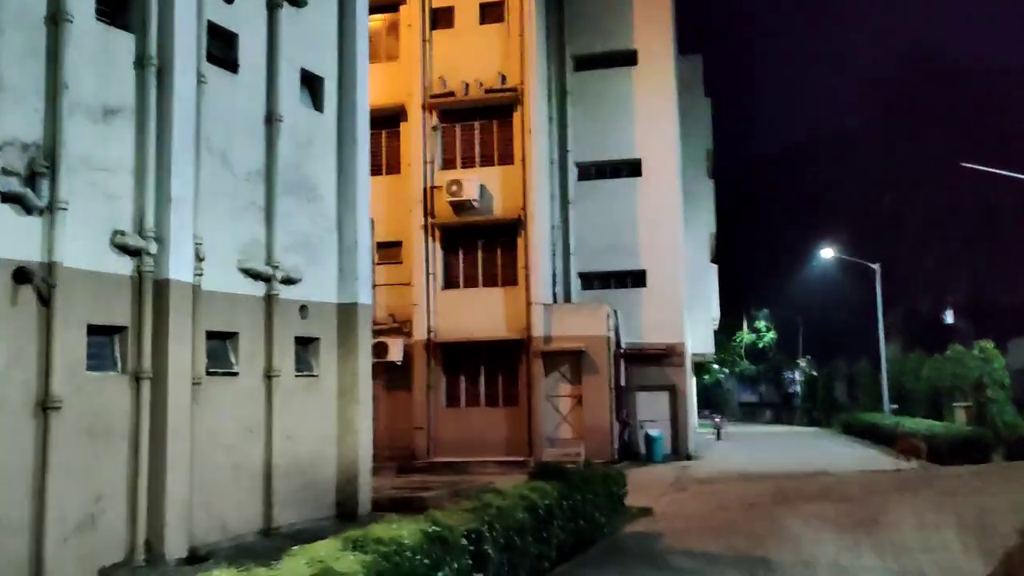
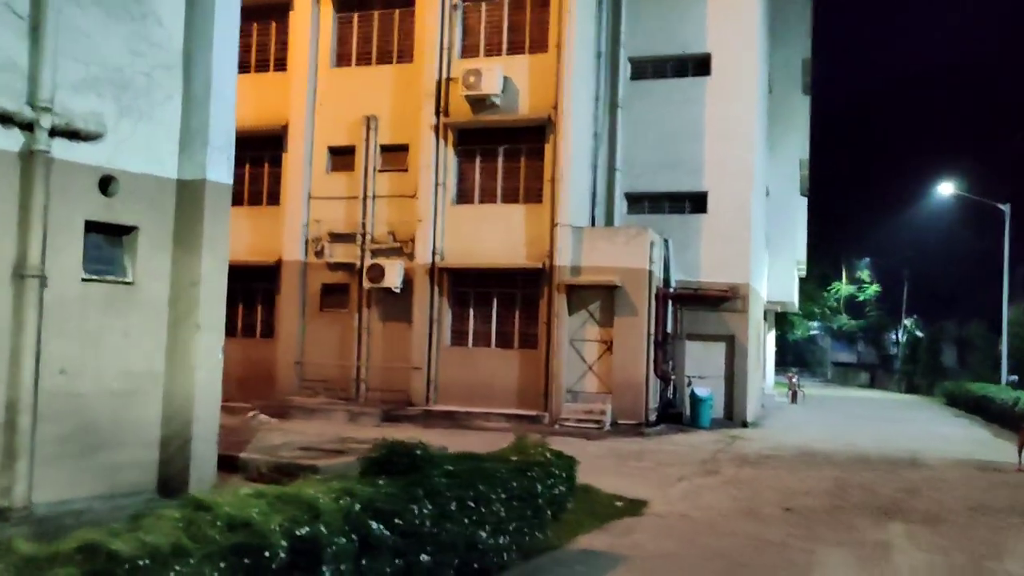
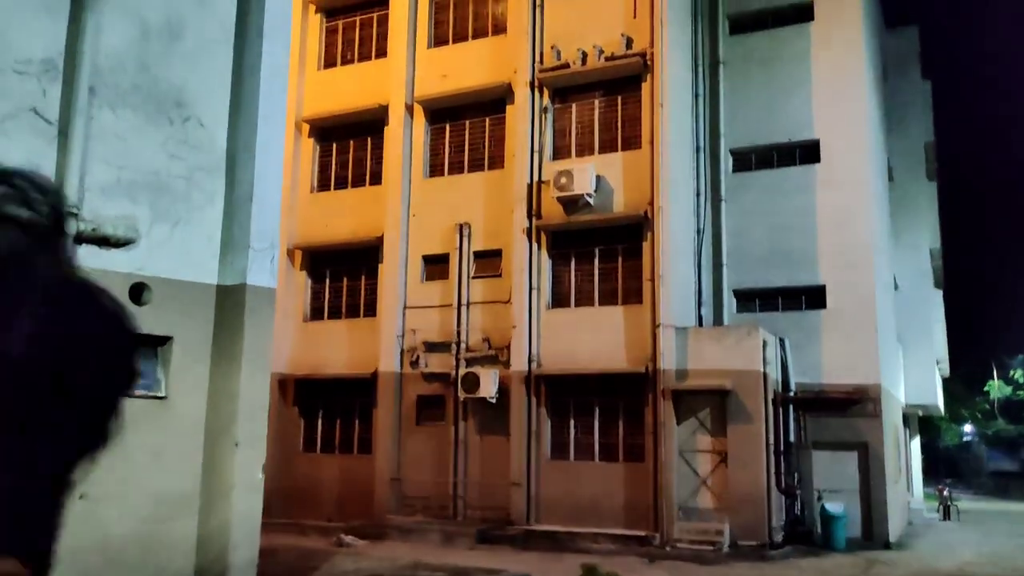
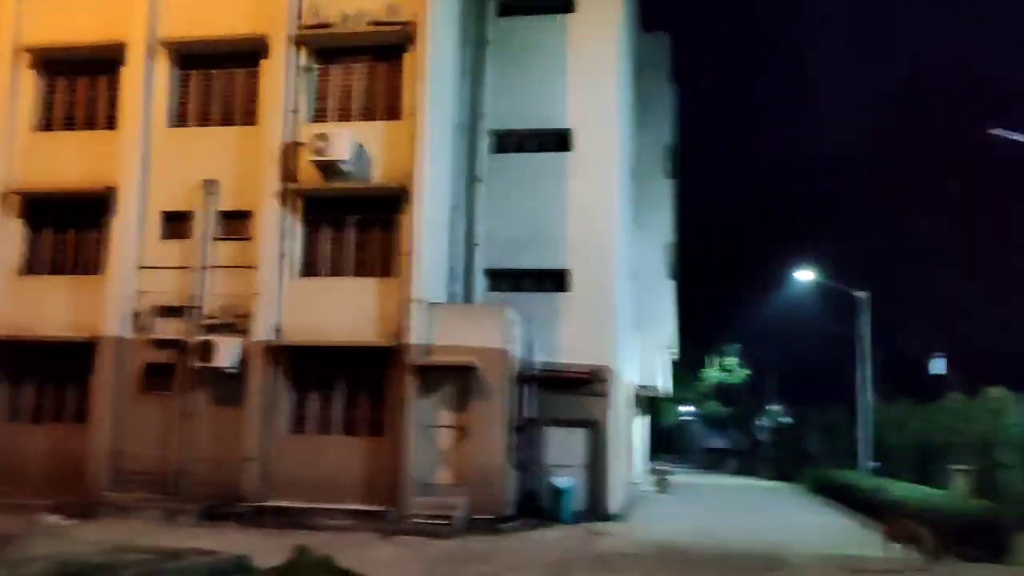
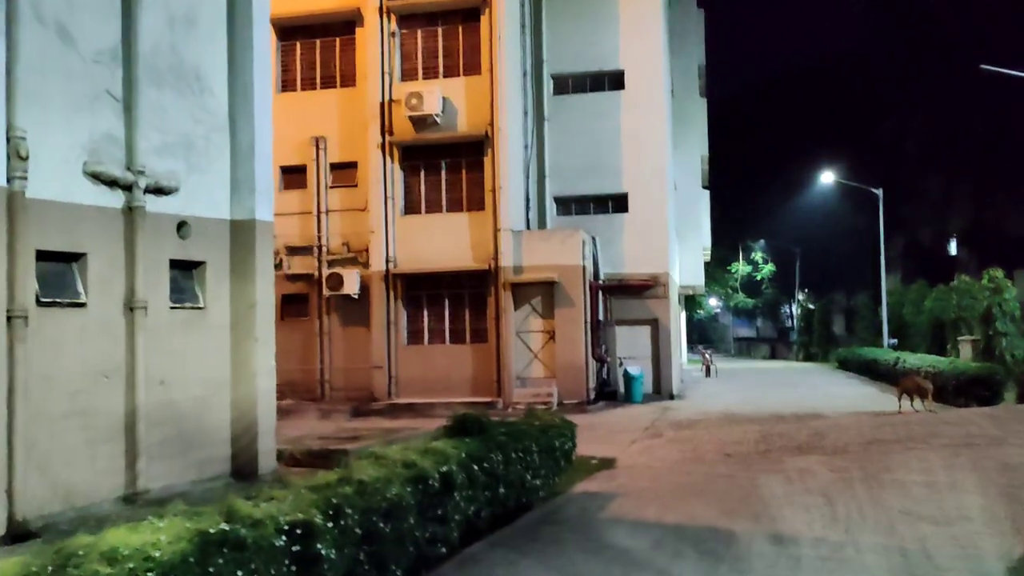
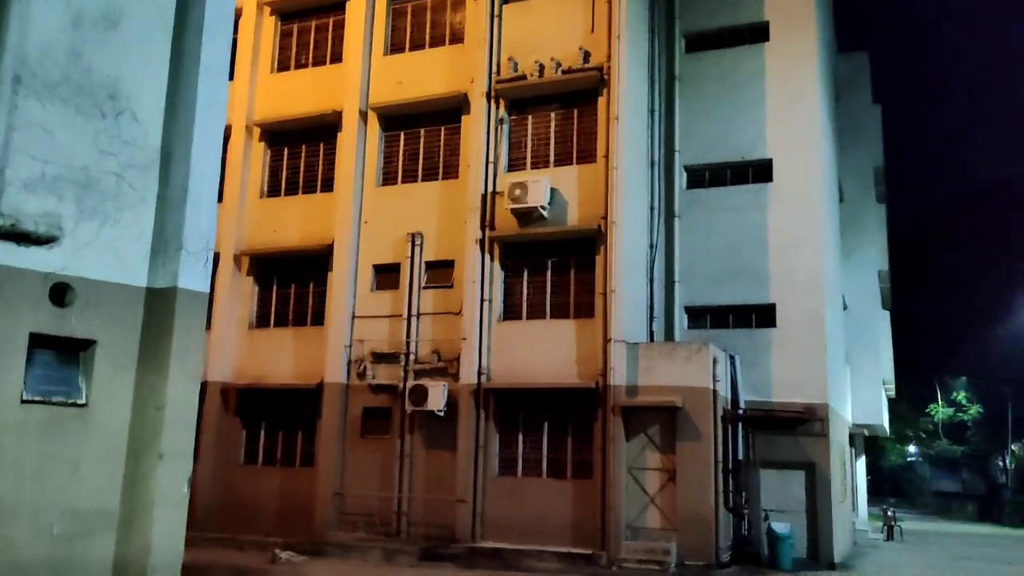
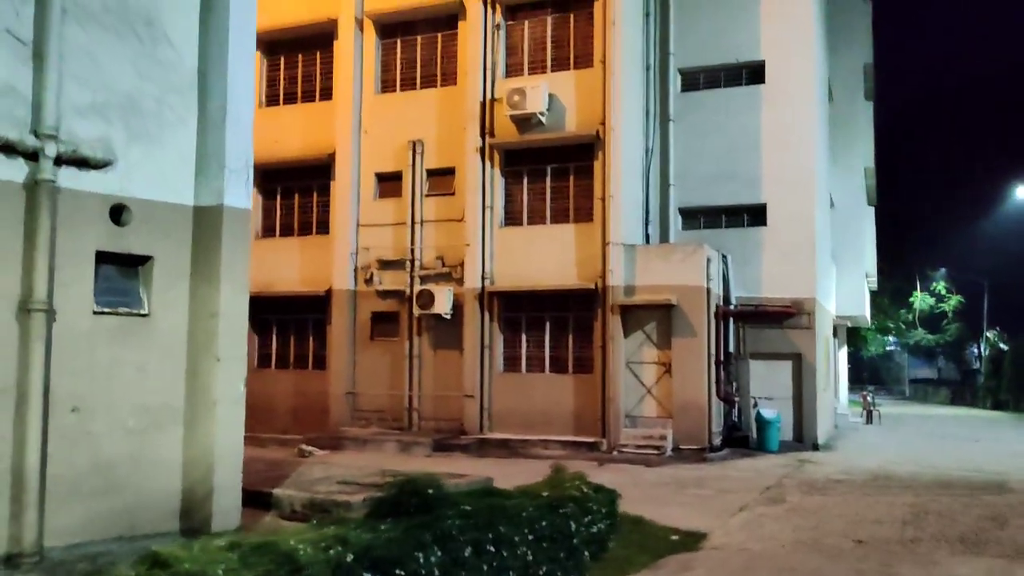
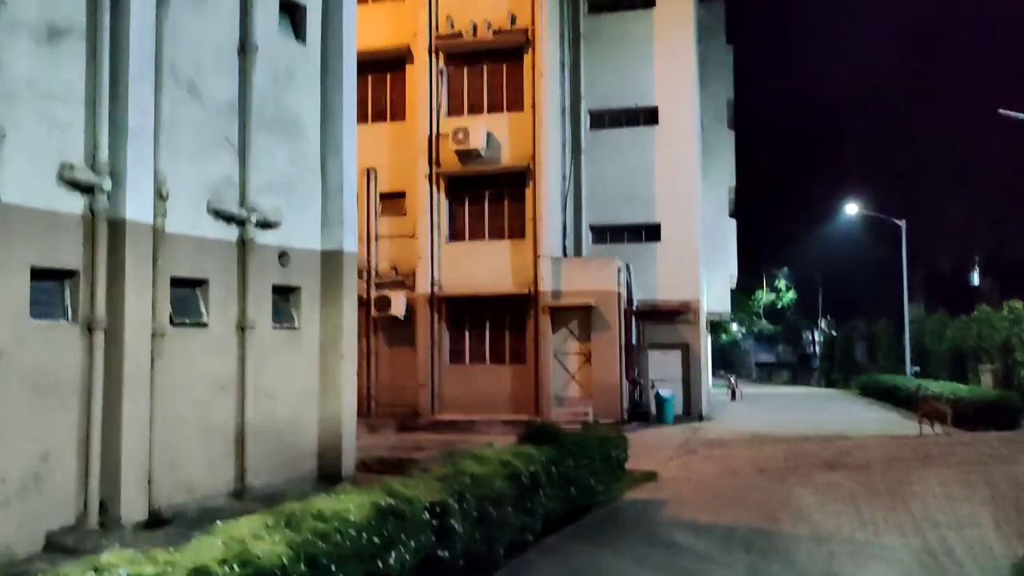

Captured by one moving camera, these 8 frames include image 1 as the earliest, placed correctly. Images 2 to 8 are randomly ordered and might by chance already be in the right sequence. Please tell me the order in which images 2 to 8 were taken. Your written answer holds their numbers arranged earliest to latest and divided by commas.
8, 5, 2, 7, 3, 6, 4
